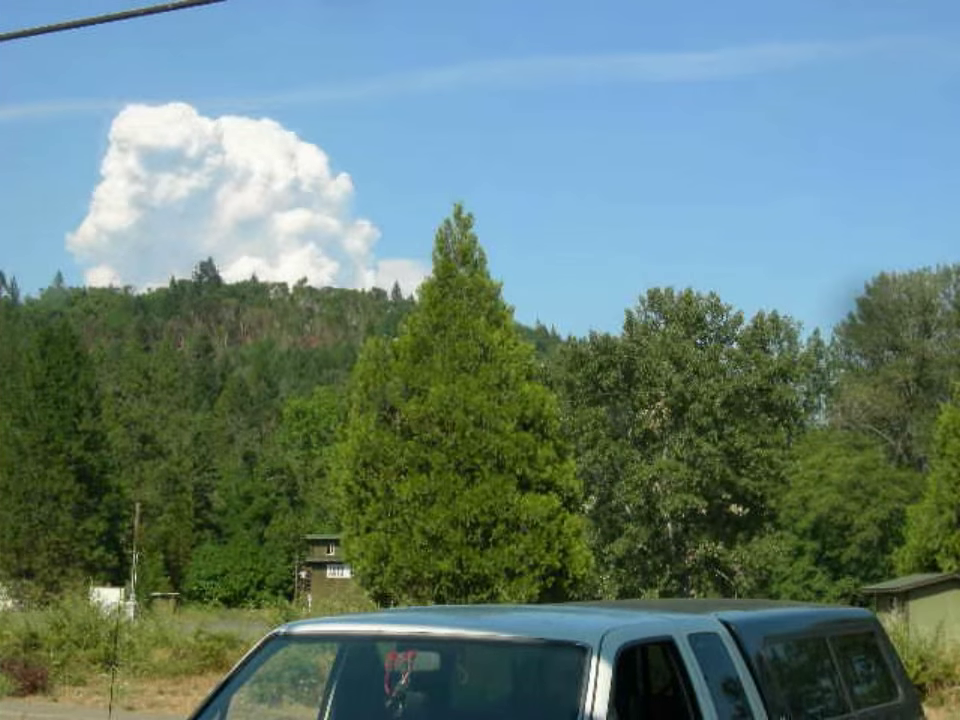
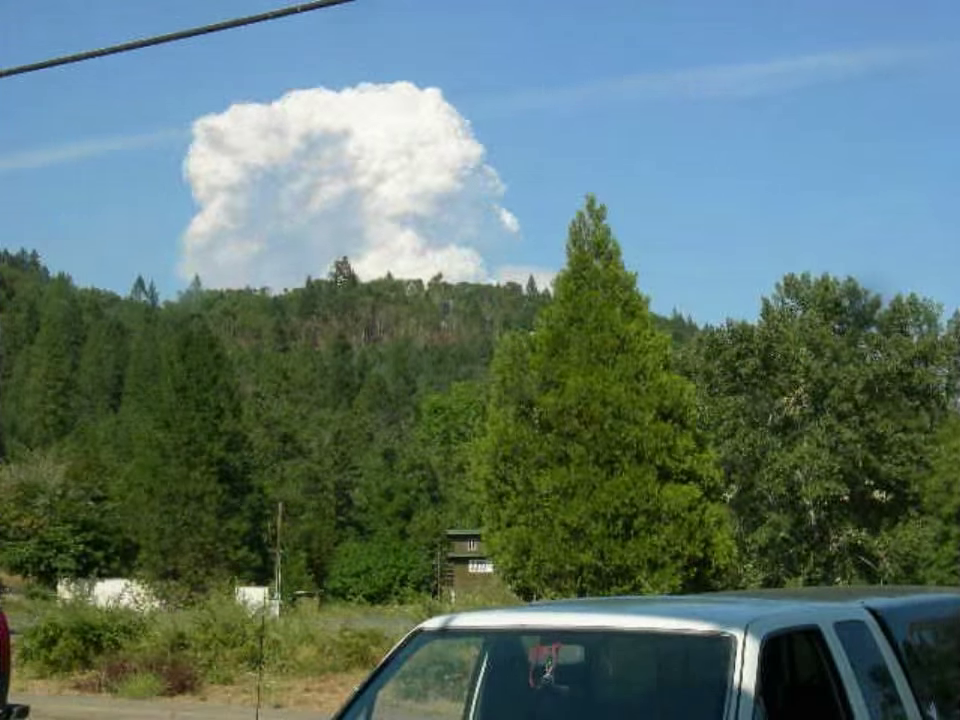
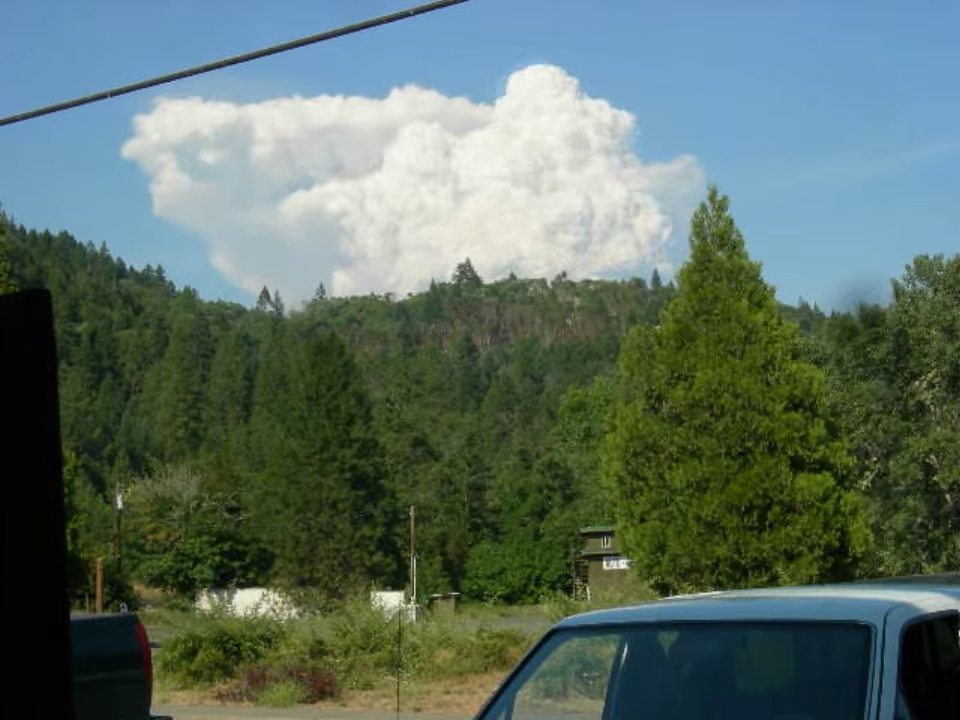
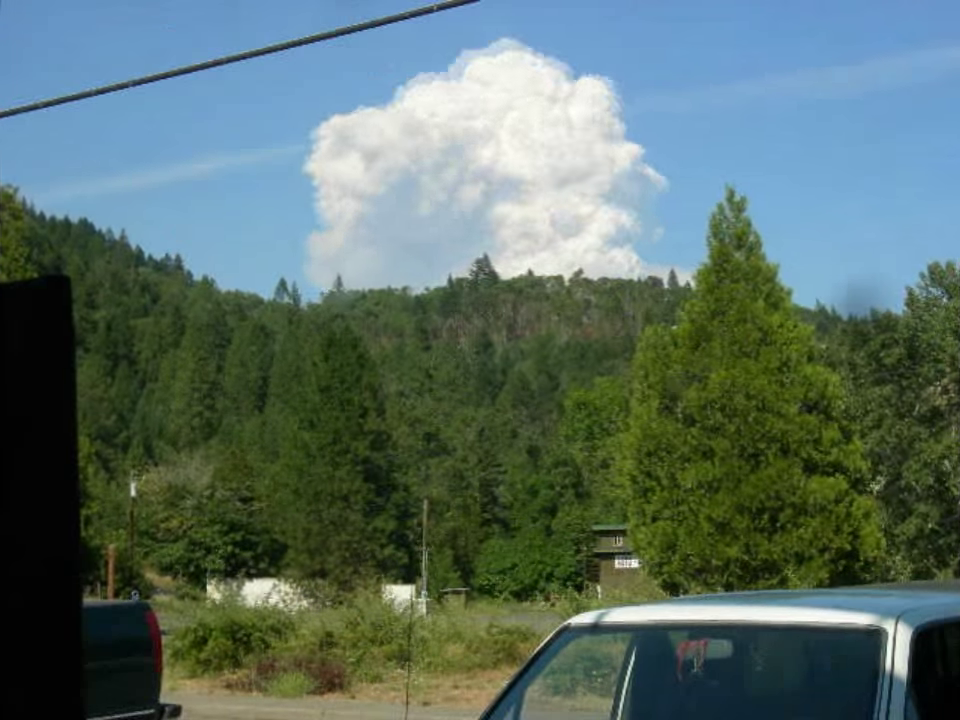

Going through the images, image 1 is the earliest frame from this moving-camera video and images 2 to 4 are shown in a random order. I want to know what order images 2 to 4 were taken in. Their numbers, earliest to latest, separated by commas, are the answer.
2, 4, 3
